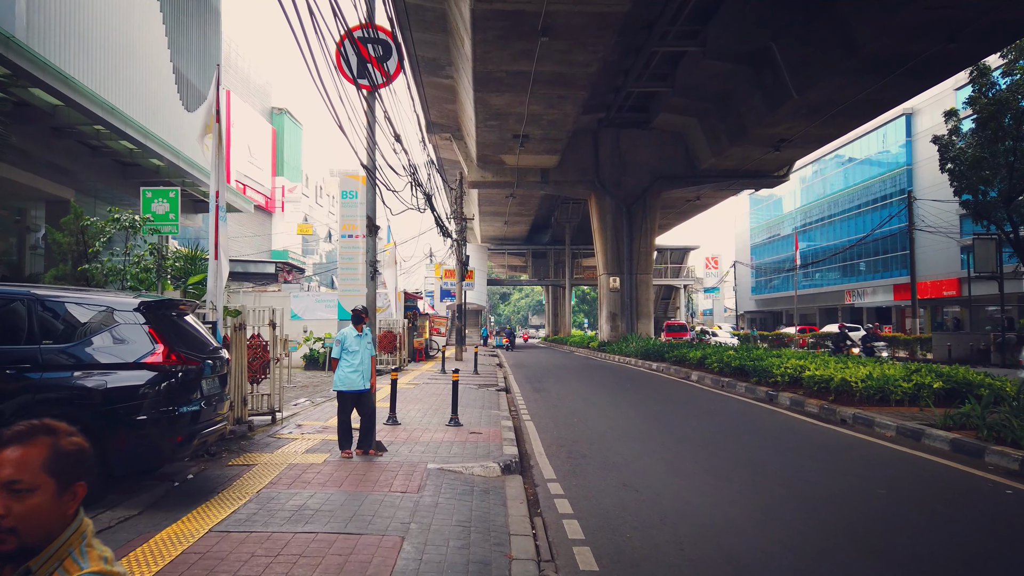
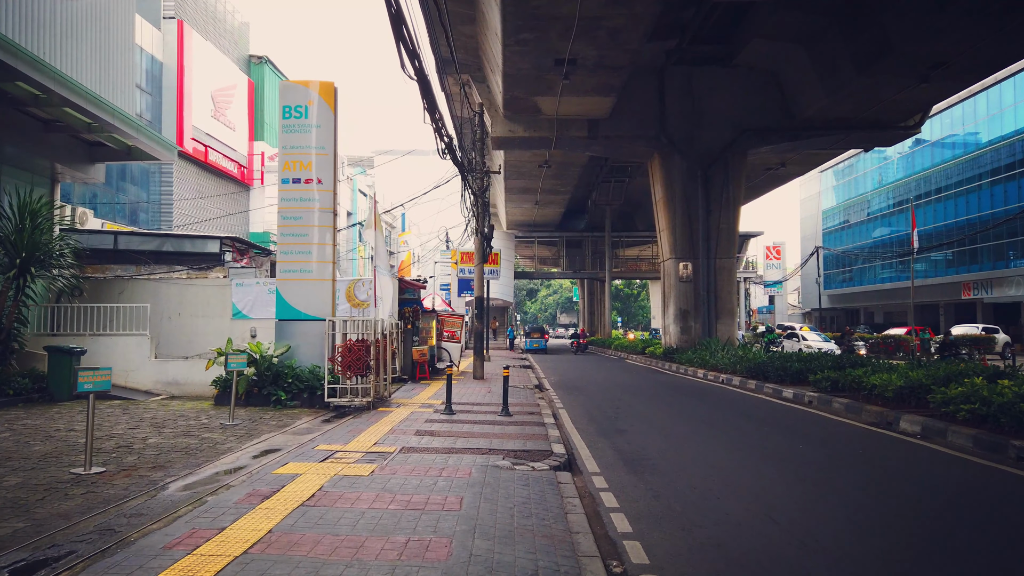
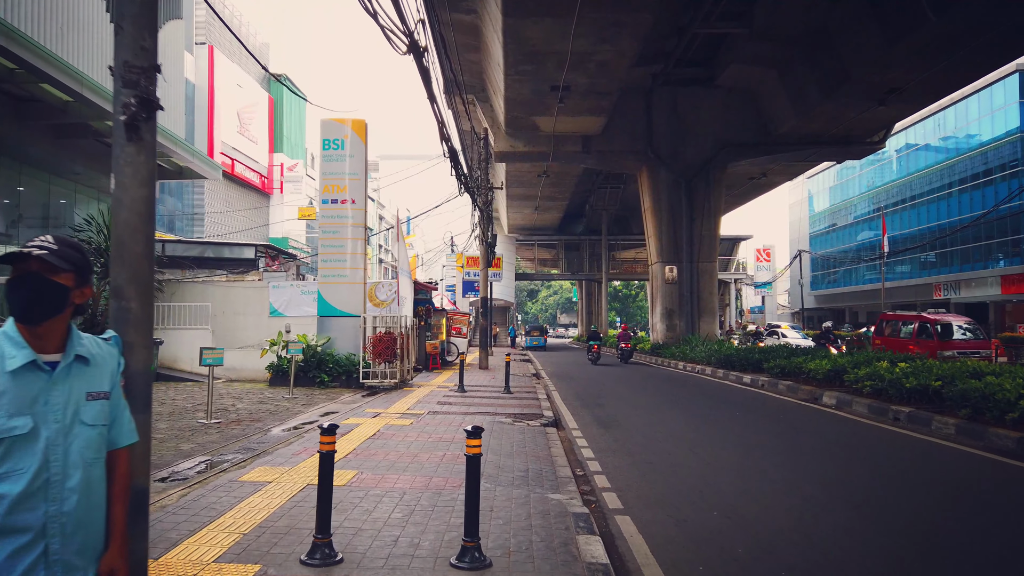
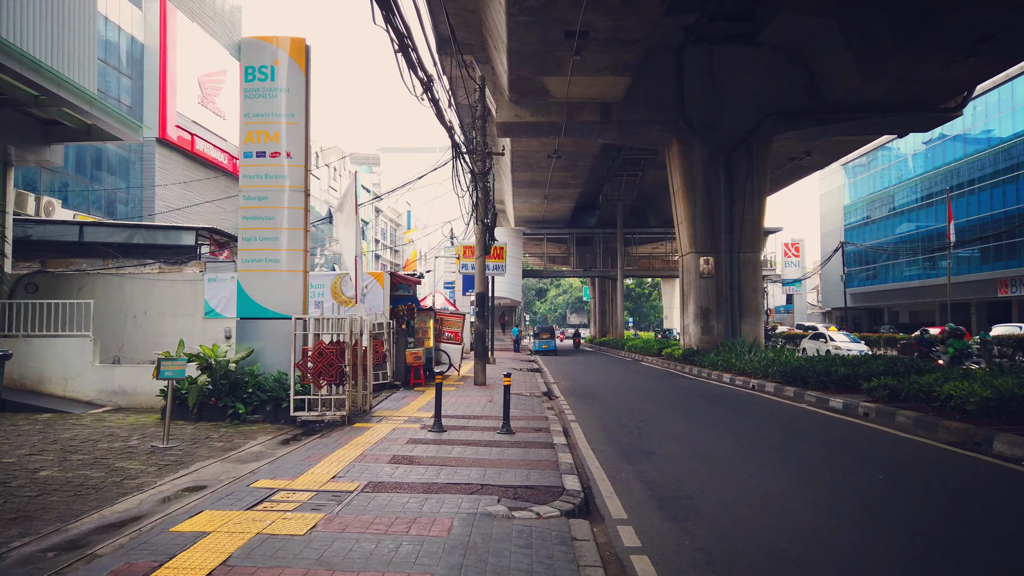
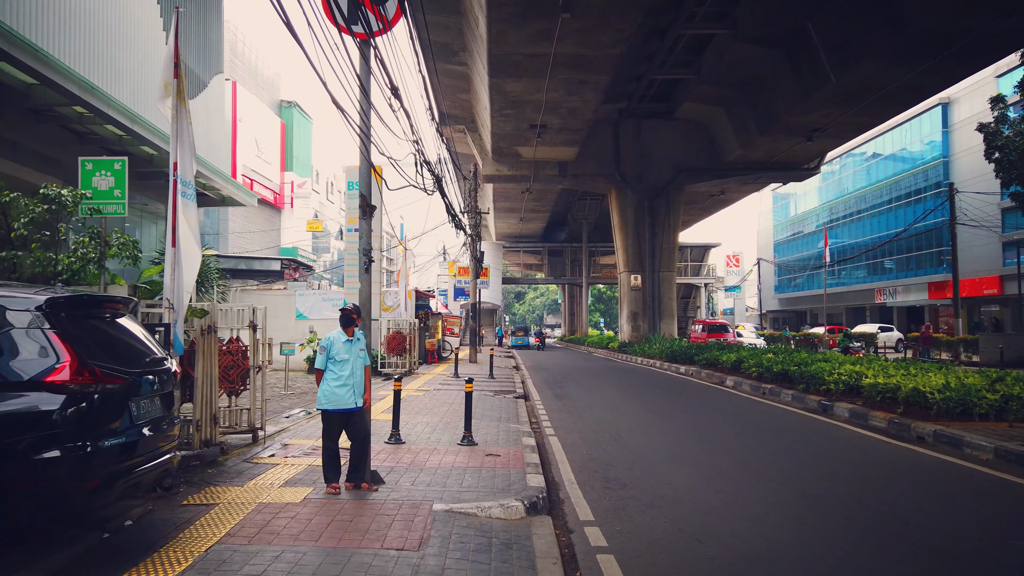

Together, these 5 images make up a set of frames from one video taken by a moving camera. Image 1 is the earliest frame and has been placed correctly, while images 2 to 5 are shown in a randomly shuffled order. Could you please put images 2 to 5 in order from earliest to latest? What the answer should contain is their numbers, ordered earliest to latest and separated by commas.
5, 3, 2, 4
